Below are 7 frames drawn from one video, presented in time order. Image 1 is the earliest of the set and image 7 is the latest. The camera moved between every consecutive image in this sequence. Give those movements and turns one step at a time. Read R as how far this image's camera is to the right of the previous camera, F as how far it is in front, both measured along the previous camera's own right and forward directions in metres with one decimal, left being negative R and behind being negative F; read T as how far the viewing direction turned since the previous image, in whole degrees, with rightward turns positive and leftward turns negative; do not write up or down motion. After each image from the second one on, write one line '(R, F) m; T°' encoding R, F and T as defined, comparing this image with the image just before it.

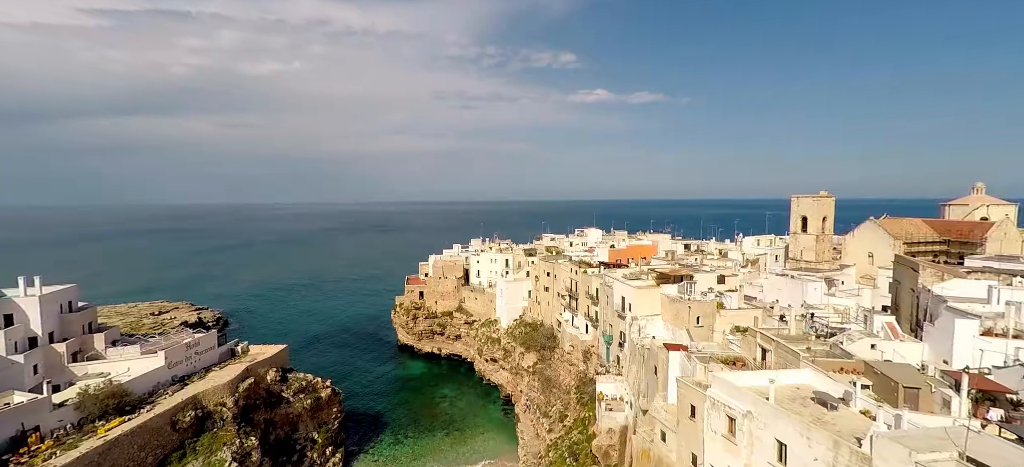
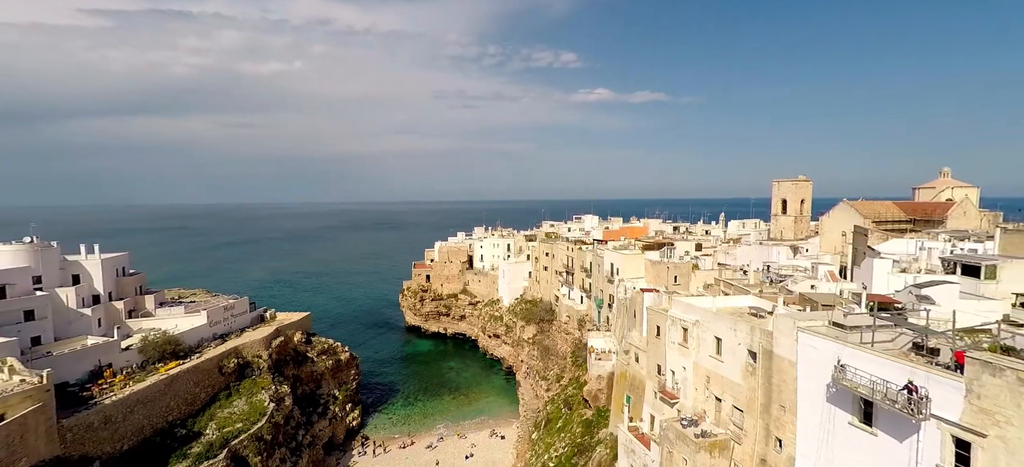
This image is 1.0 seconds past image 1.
(0.0, -4.5) m; 0°
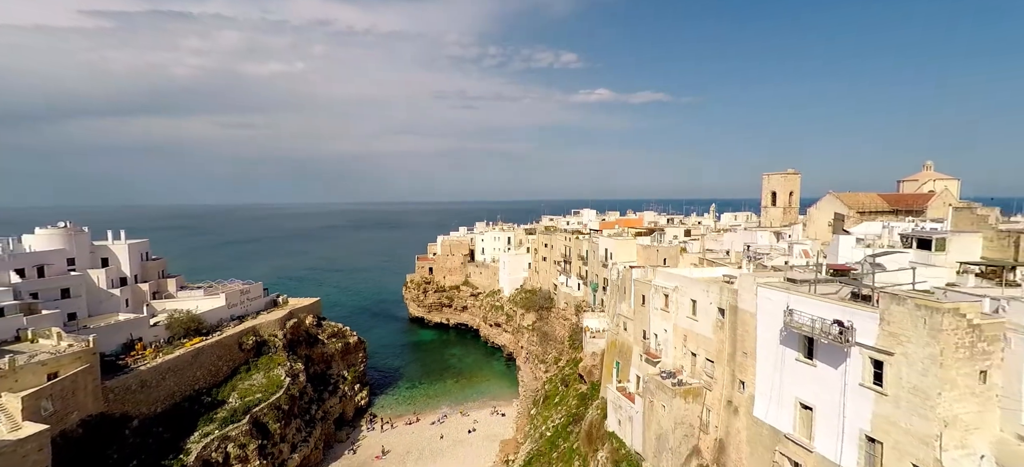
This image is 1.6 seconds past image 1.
(+0.1, -2.5) m; 0°
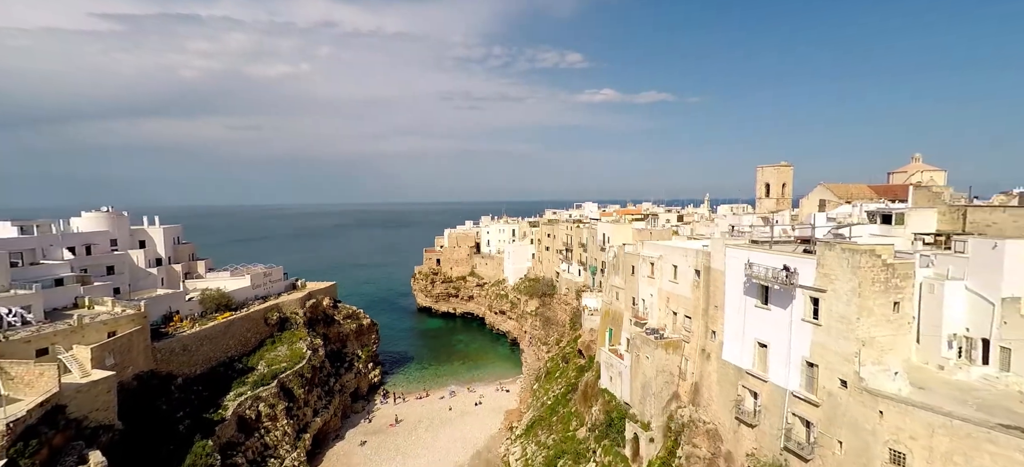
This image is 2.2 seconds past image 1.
(+0.1, -3.0) m; -1°
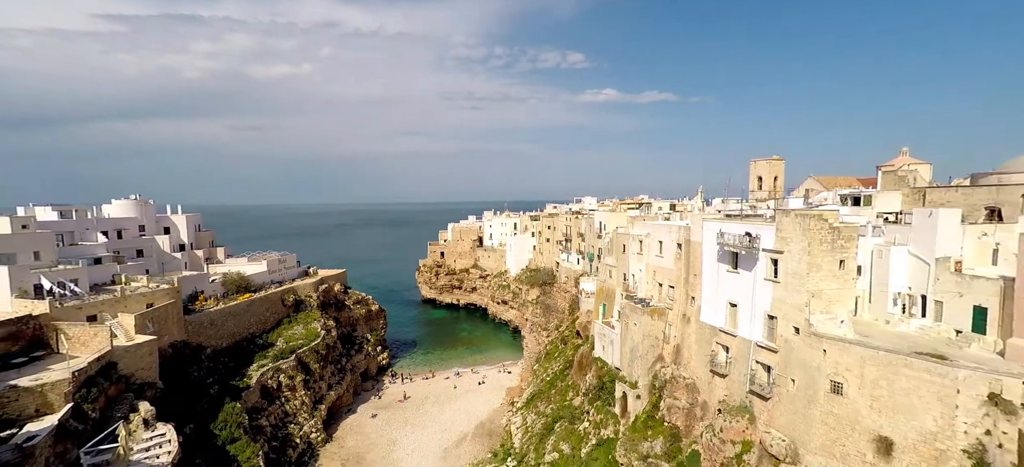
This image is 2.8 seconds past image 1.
(+0.1, -2.6) m; 0°
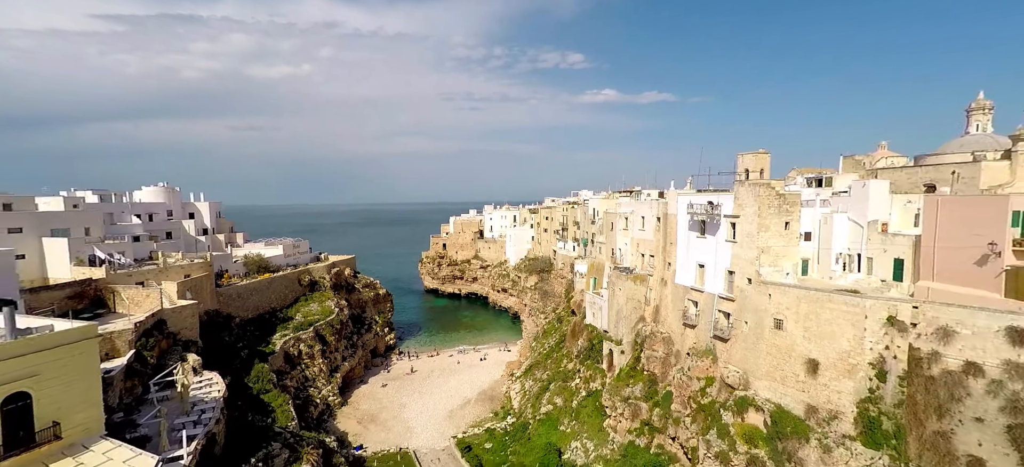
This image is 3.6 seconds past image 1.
(0.0, -3.5) m; 0°
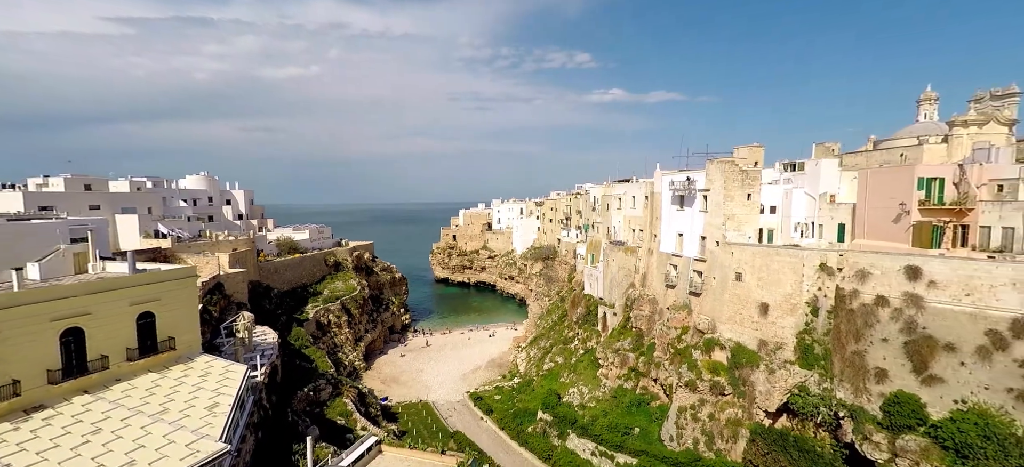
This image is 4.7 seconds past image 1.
(0.0, -4.3) m; -1°
